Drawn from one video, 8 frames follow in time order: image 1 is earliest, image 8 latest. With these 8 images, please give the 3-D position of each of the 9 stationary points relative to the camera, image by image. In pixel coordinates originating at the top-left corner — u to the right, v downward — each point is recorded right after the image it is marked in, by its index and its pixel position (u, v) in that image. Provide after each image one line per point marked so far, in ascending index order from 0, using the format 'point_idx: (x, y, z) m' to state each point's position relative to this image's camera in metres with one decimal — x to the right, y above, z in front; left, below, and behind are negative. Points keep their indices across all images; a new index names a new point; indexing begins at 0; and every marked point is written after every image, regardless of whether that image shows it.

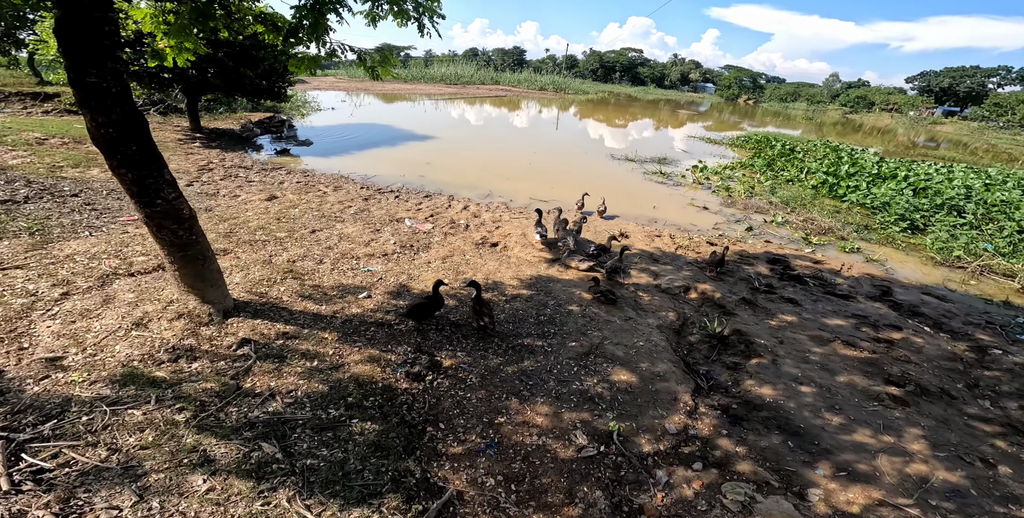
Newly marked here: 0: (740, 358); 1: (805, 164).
0: (+3.7, -1.5, +7.1) m
1: (+12.6, +4.2, +20.5) m
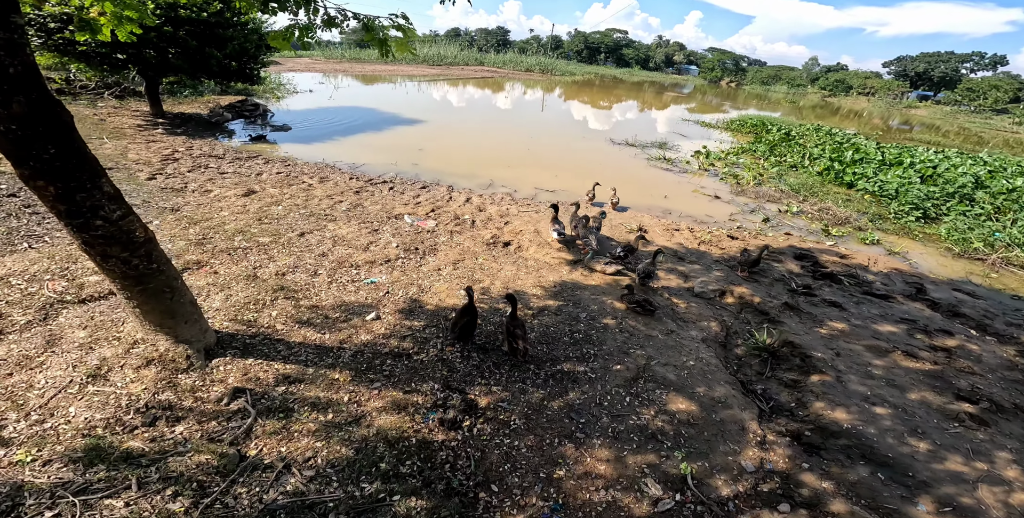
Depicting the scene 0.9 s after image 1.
0: (+4.1, -1.6, +6.5) m
1: (+12.3, +4.8, +20.0) m
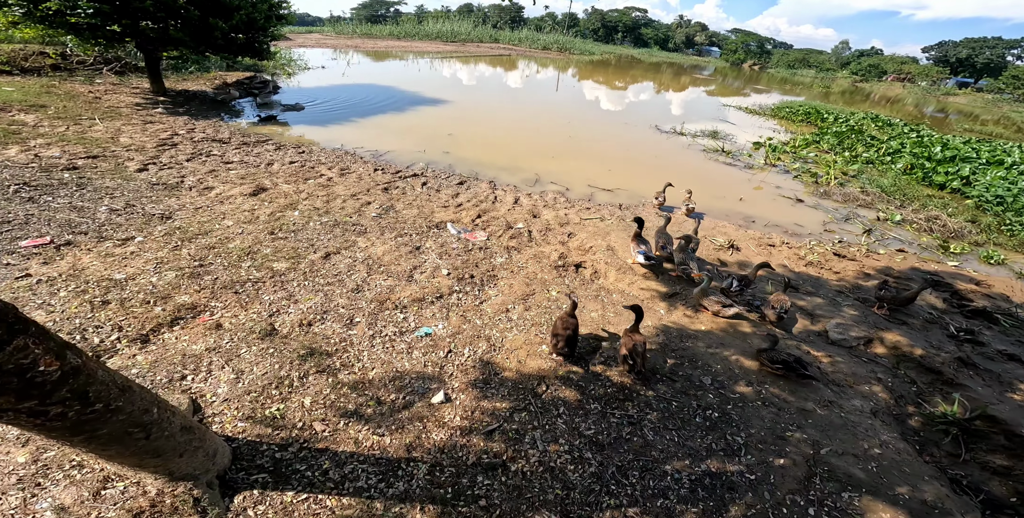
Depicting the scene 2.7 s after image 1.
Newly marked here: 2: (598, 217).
0: (+5.2, -2.1, +4.9) m
1: (+13.6, +4.6, +18.0) m
2: (+1.8, +0.9, +9.7) m
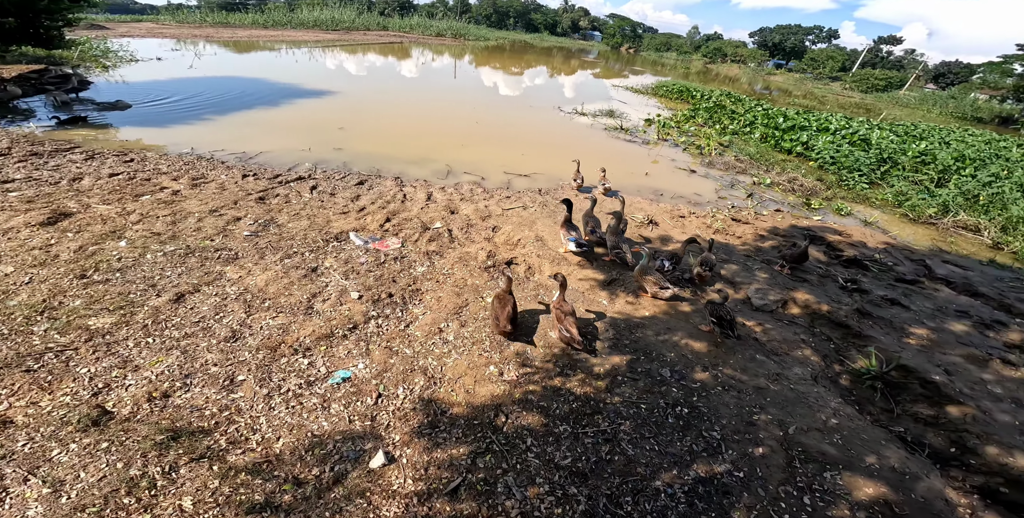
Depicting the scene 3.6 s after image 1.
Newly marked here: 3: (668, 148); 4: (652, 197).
0: (+4.7, -1.6, +5.2) m
1: (+9.6, +6.0, +19.6) m
2: (+0.1, +1.0, +9.2) m
3: (+5.3, +3.8, +15.8) m
4: (+3.3, +1.5, +11.2) m
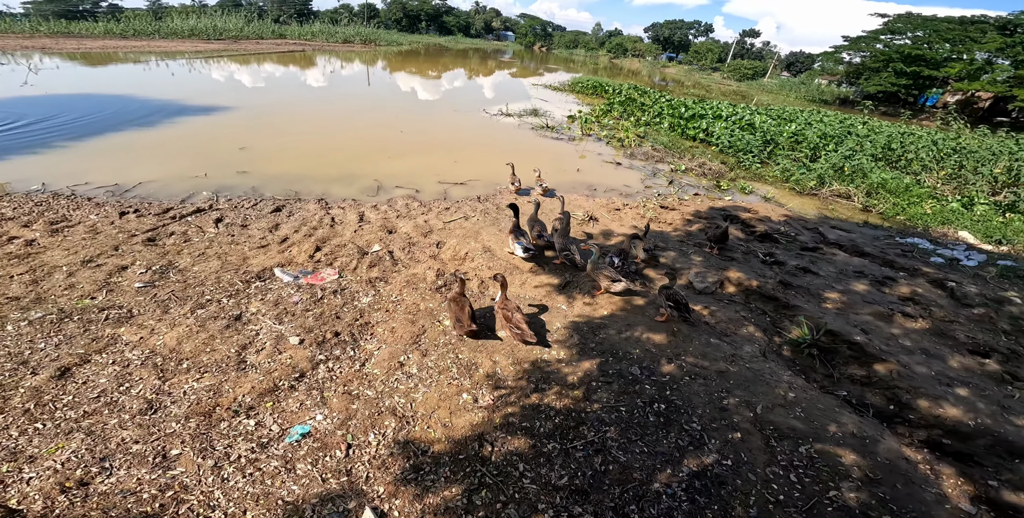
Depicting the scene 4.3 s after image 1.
0: (+4.3, -1.3, +5.7) m
1: (+6.2, +6.7, +20.6) m
2: (-1.0, +0.8, +8.9) m
3: (+2.8, +4.1, +16.2) m
4: (+1.8, +1.6, +11.5) m
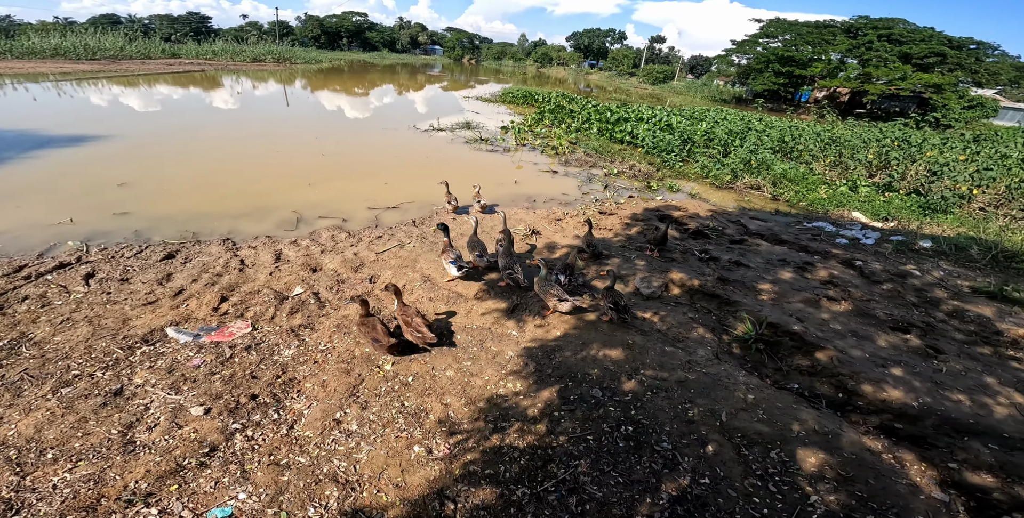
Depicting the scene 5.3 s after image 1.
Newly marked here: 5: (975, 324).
0: (+3.8, -1.2, +5.8) m
1: (+3.3, +6.5, +21.0) m
2: (-2.1, +0.4, +8.4) m
3: (+0.6, +3.7, +16.2) m
4: (+0.4, +1.3, +11.3) m
5: (+6.8, -0.9, +6.7) m
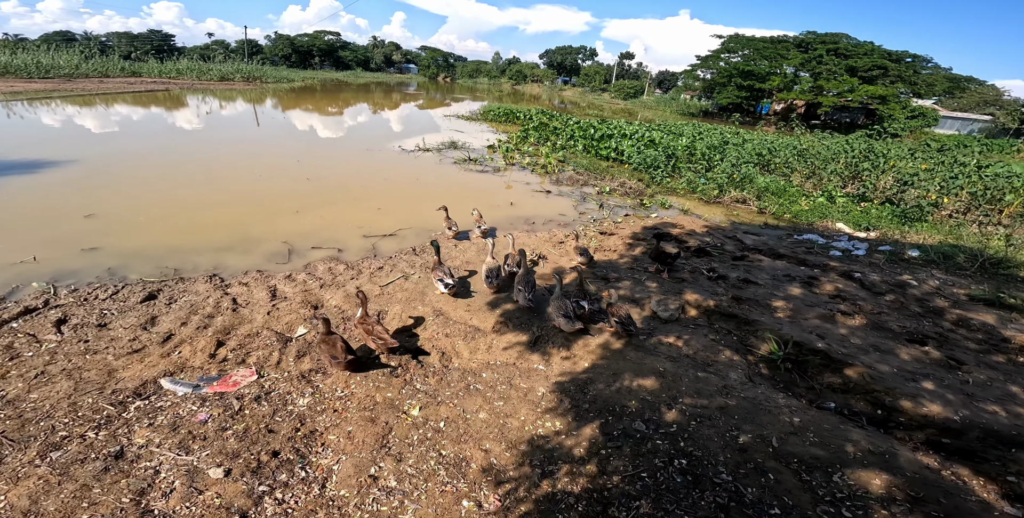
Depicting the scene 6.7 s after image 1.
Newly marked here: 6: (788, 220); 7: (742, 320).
0: (+4.2, -1.4, +5.9) m
1: (+2.4, +5.8, +21.2) m
2: (-1.9, -0.2, +8.1) m
3: (+0.2, +3.1, +16.2) m
4: (+0.3, +0.8, +11.2) m
5: (+7.1, -1.1, +6.9) m
6: (+7.7, +1.1, +12.8) m
7: (+3.6, -0.9, +7.0) m
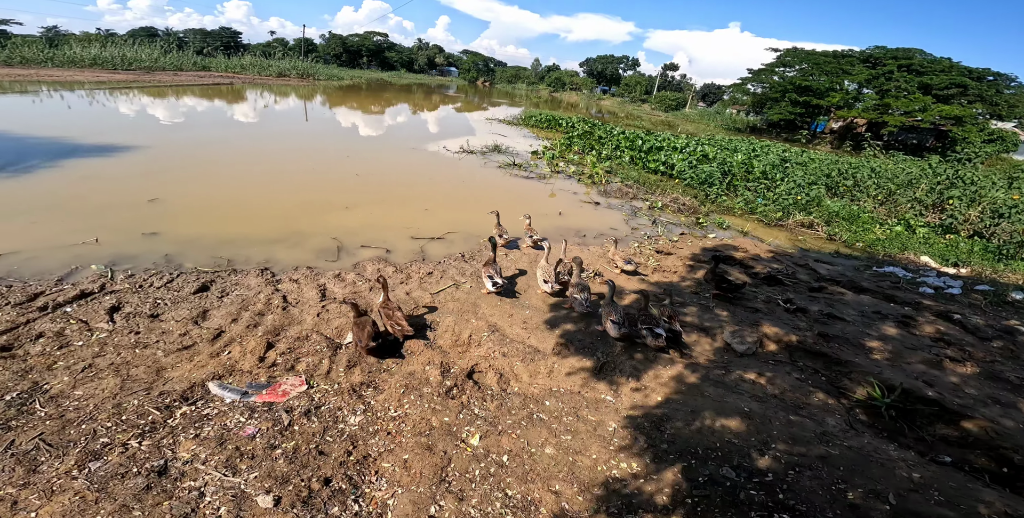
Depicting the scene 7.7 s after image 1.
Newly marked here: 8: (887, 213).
0: (+4.9, -1.9, +5.1) m
1: (+4.5, +5.2, +20.5) m
2: (-0.9, -0.3, +7.7) m
3: (+1.8, +2.7, +15.6) m
4: (+1.5, +0.5, +10.6) m
5: (+7.9, -1.8, +6.0) m
6: (+9.0, +0.3, +11.8) m
7: (+4.4, -1.4, +6.2) m
8: (+11.3, +1.4, +13.8) m
